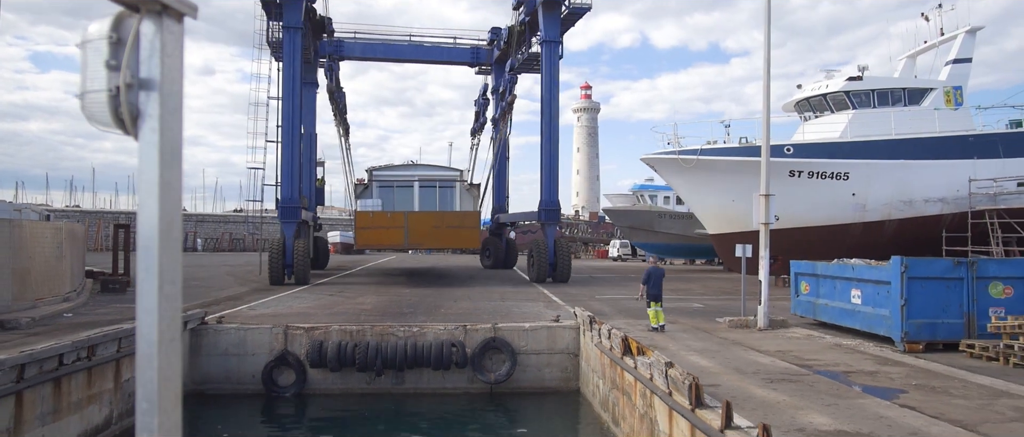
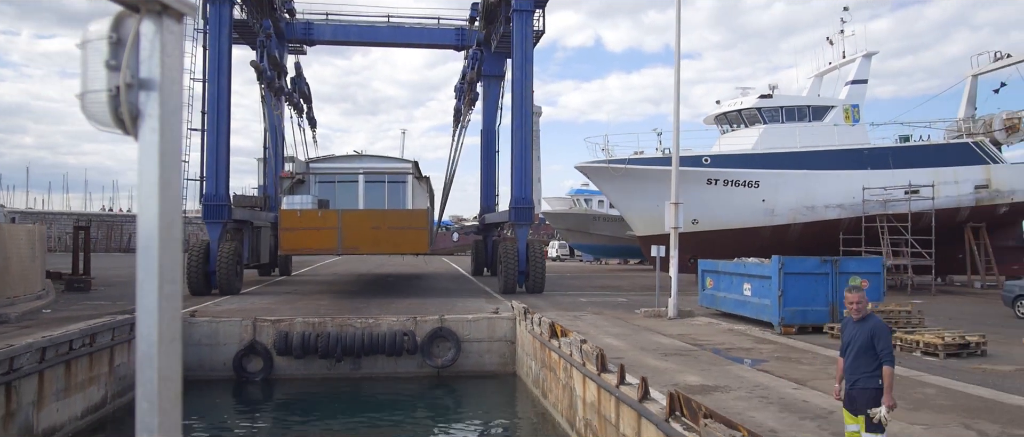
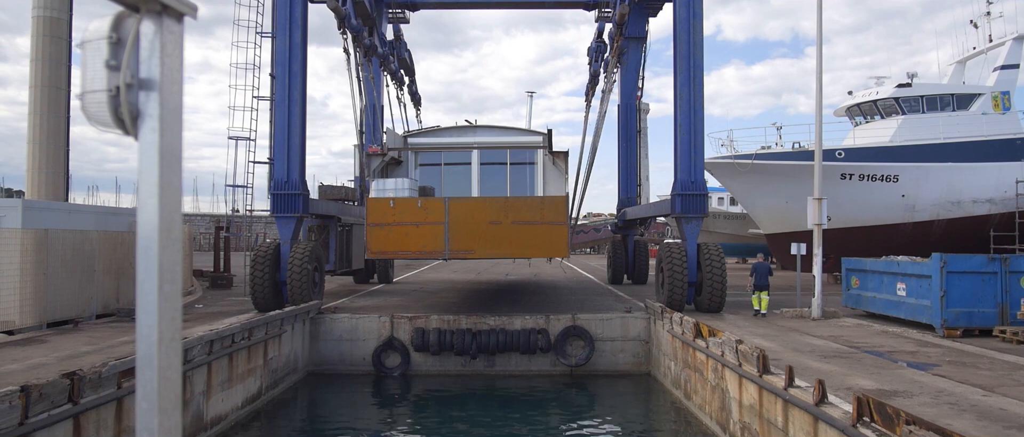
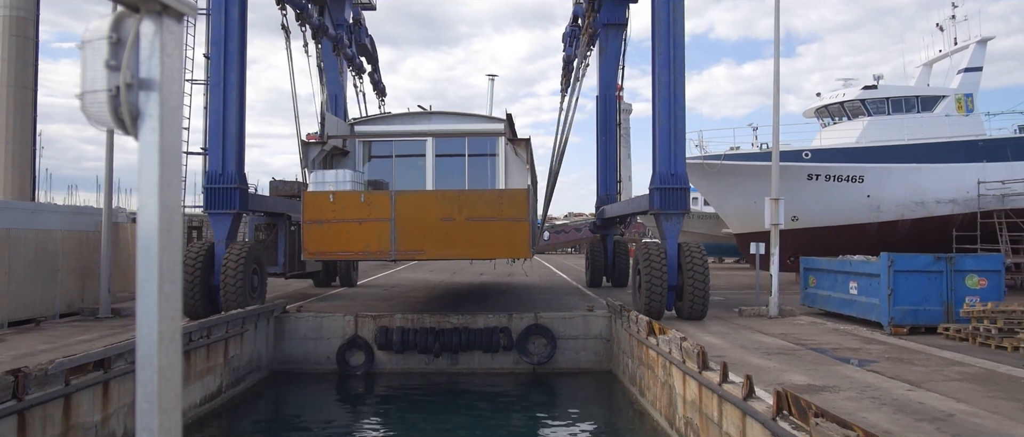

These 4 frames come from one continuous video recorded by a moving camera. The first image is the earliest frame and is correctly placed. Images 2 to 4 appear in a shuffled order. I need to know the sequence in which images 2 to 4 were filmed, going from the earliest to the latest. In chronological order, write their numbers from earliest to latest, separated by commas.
2, 3, 4
